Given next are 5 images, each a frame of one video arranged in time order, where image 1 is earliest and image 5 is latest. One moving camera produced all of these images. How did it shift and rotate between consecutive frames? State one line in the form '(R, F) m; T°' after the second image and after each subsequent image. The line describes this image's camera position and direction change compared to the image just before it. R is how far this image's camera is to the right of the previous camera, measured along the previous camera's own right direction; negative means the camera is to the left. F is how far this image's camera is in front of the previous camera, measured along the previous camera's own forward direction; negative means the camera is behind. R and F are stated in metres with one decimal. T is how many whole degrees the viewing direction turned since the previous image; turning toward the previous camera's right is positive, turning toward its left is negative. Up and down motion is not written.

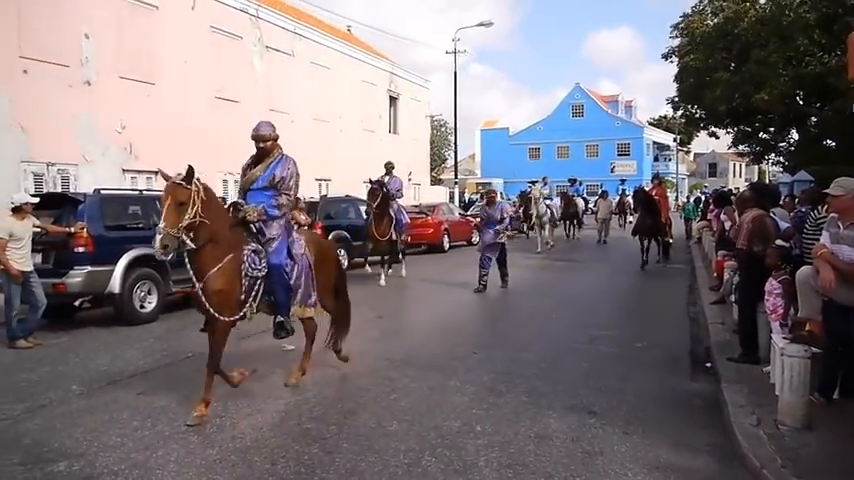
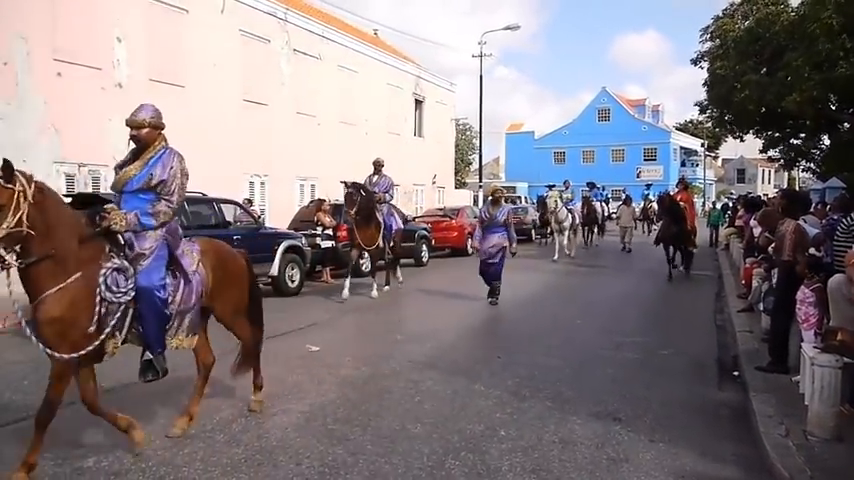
(+0.1, 0.0) m; -2°
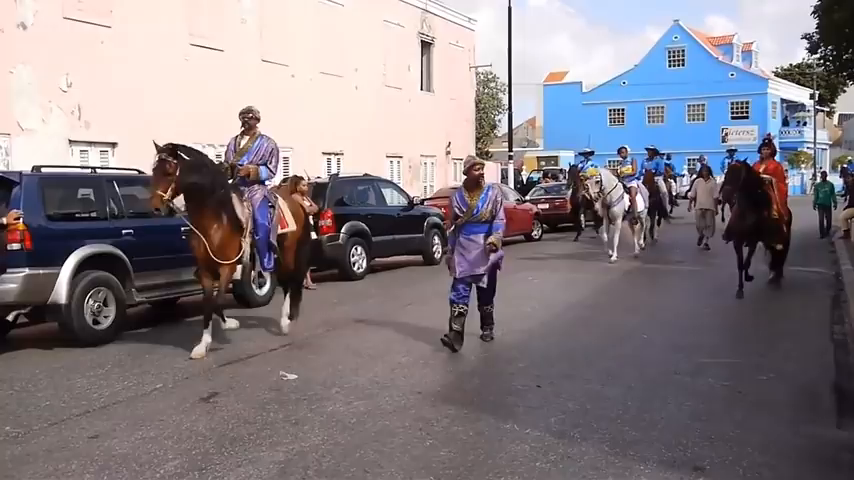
(+0.2, +3.0) m; -2°
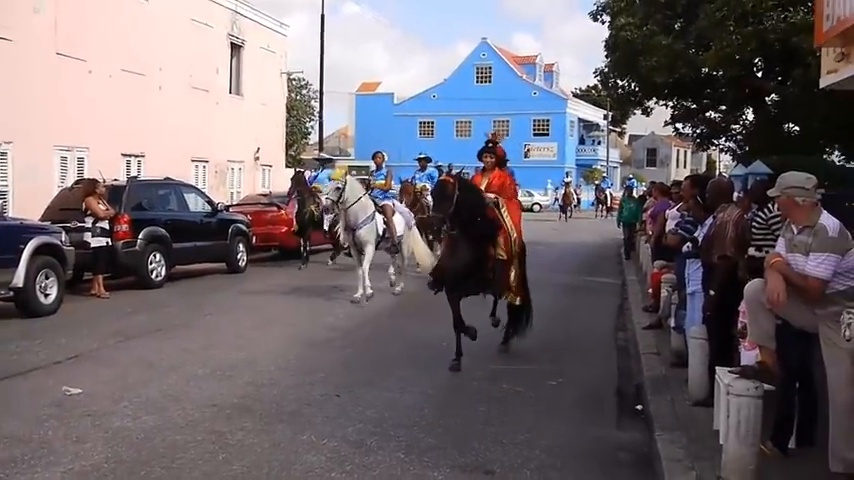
(+0.2, 0.0) m; +11°
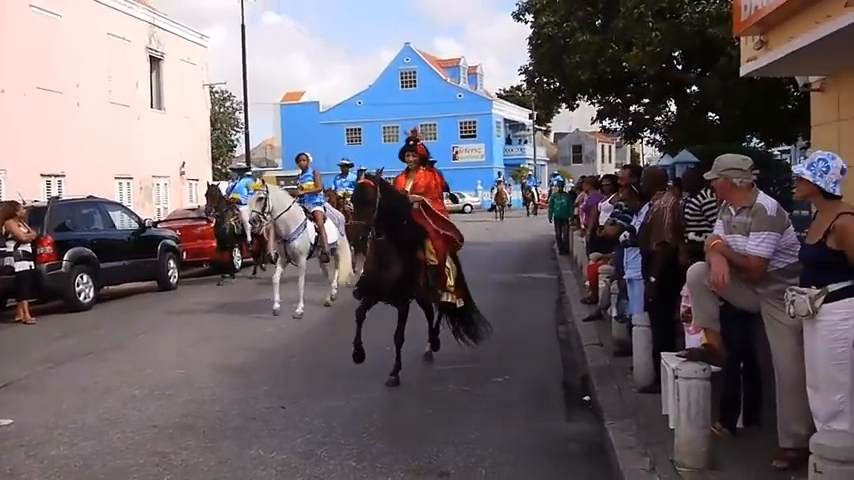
(-0.1, 0.0) m; +5°
